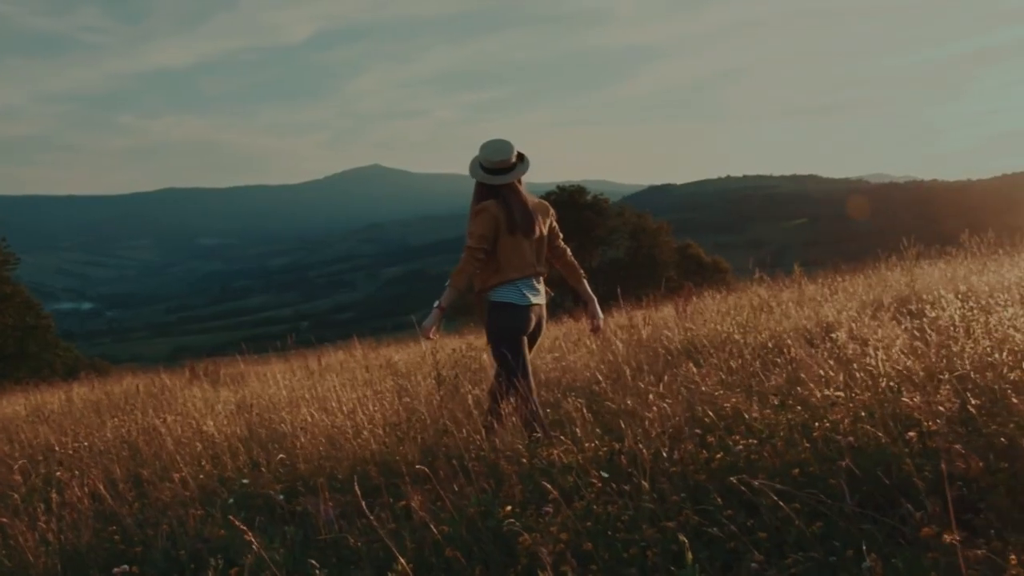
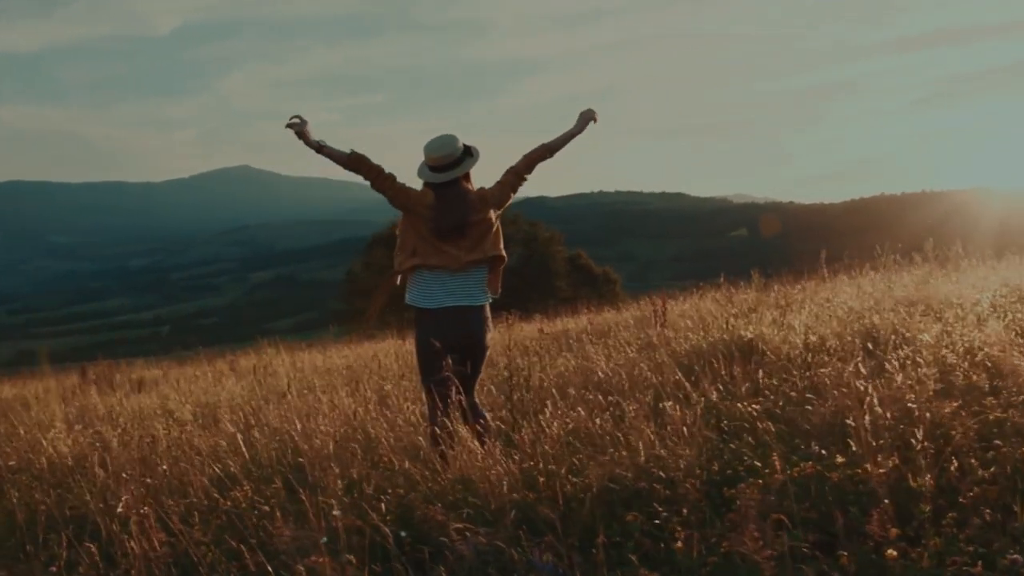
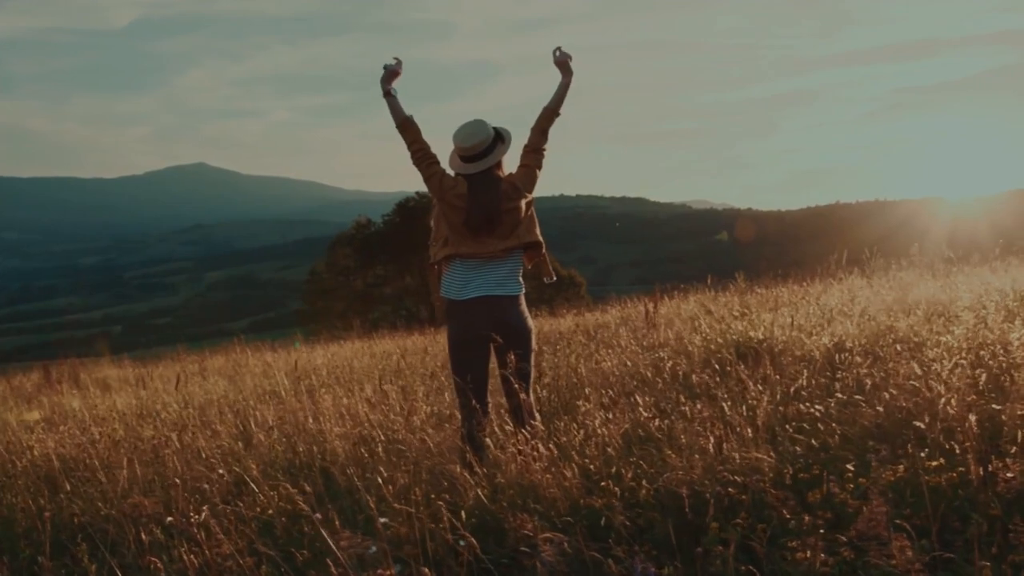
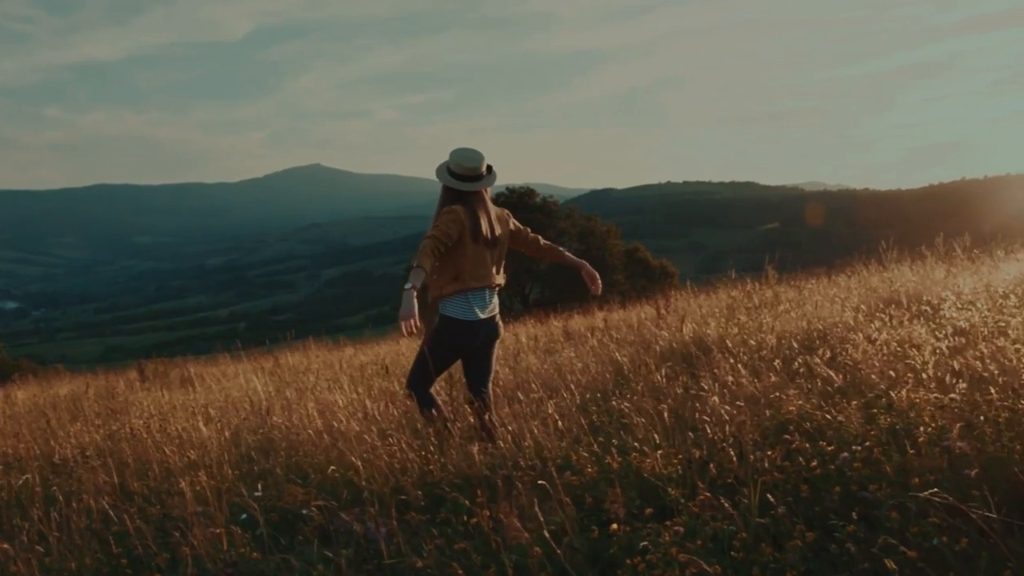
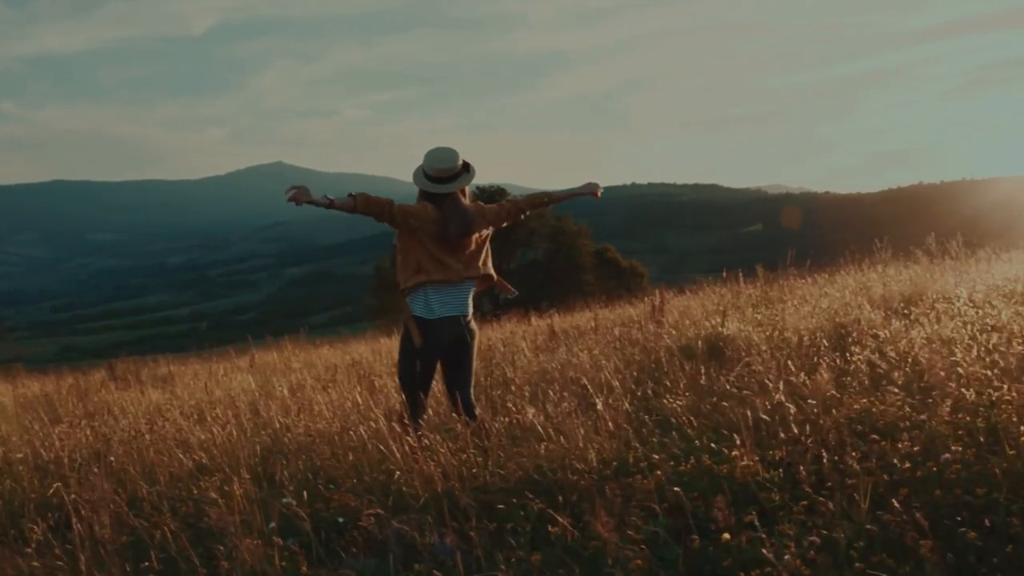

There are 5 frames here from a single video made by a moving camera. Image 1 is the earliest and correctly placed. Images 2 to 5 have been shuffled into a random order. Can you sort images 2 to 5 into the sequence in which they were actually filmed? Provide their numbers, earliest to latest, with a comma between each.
4, 5, 2, 3
